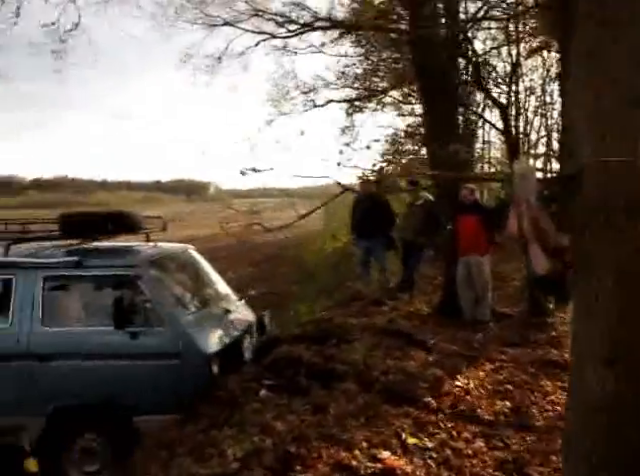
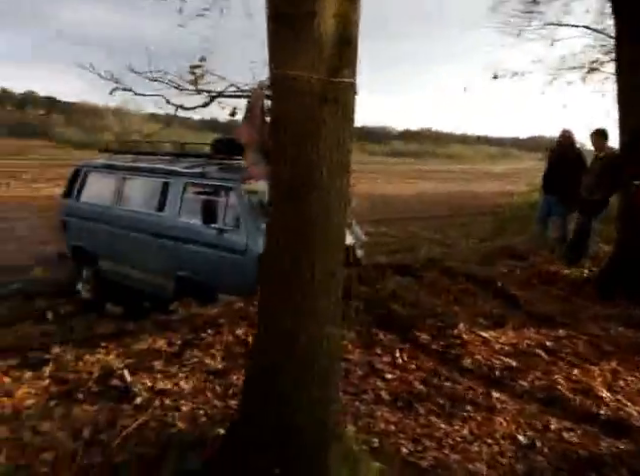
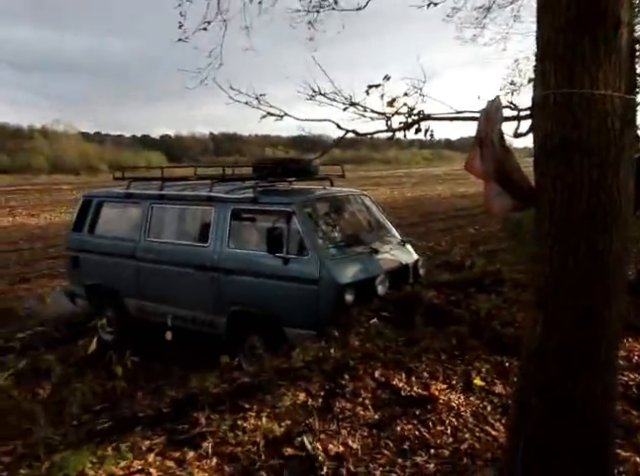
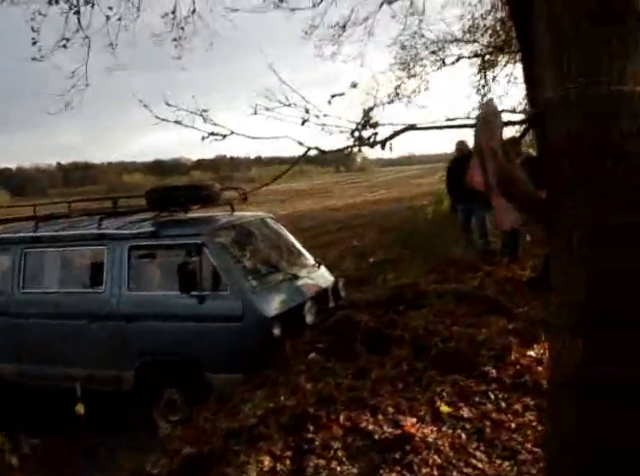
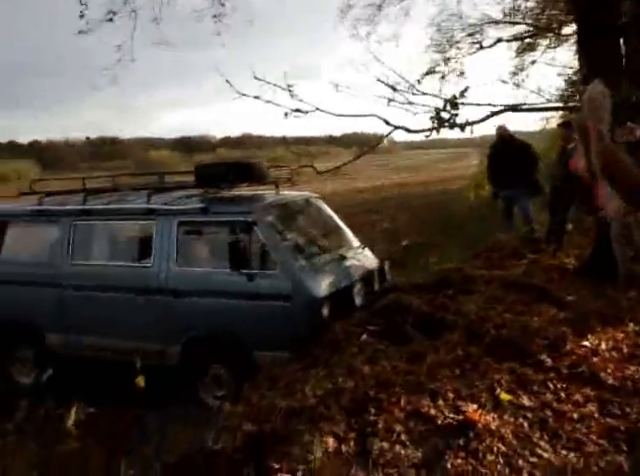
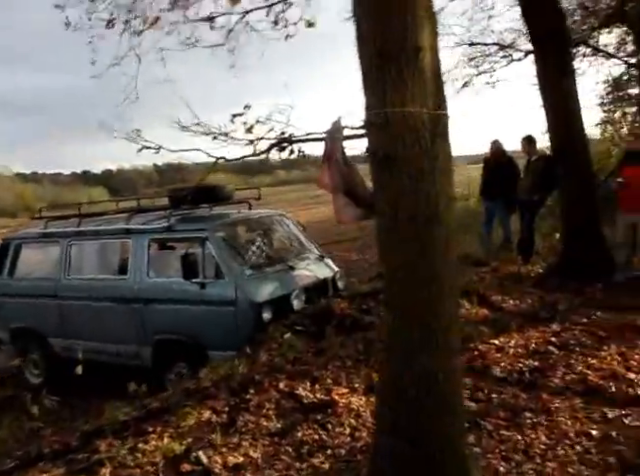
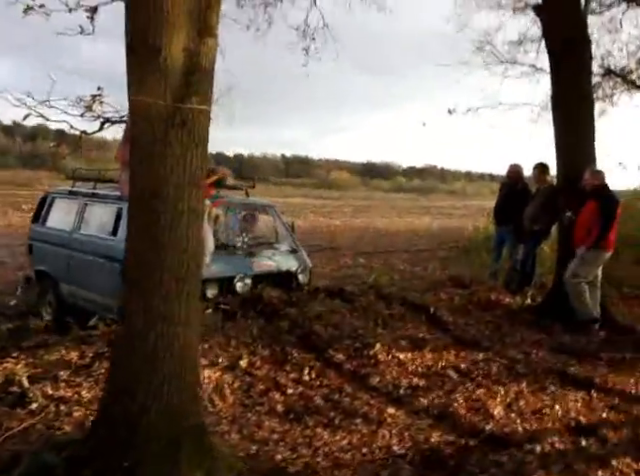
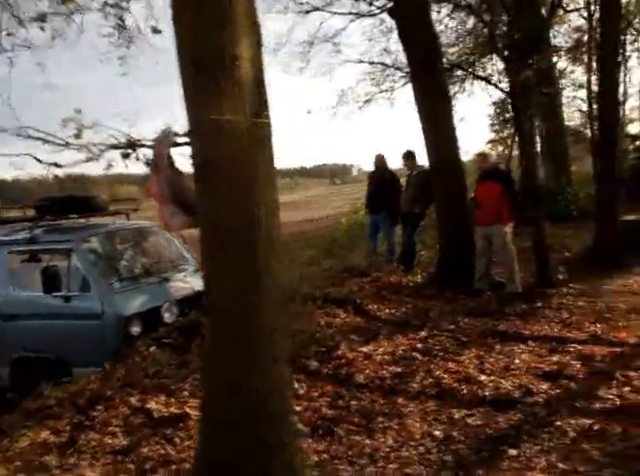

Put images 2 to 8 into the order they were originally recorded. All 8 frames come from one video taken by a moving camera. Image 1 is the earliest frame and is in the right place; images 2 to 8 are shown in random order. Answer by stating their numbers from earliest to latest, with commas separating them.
5, 4, 3, 6, 8, 2, 7
